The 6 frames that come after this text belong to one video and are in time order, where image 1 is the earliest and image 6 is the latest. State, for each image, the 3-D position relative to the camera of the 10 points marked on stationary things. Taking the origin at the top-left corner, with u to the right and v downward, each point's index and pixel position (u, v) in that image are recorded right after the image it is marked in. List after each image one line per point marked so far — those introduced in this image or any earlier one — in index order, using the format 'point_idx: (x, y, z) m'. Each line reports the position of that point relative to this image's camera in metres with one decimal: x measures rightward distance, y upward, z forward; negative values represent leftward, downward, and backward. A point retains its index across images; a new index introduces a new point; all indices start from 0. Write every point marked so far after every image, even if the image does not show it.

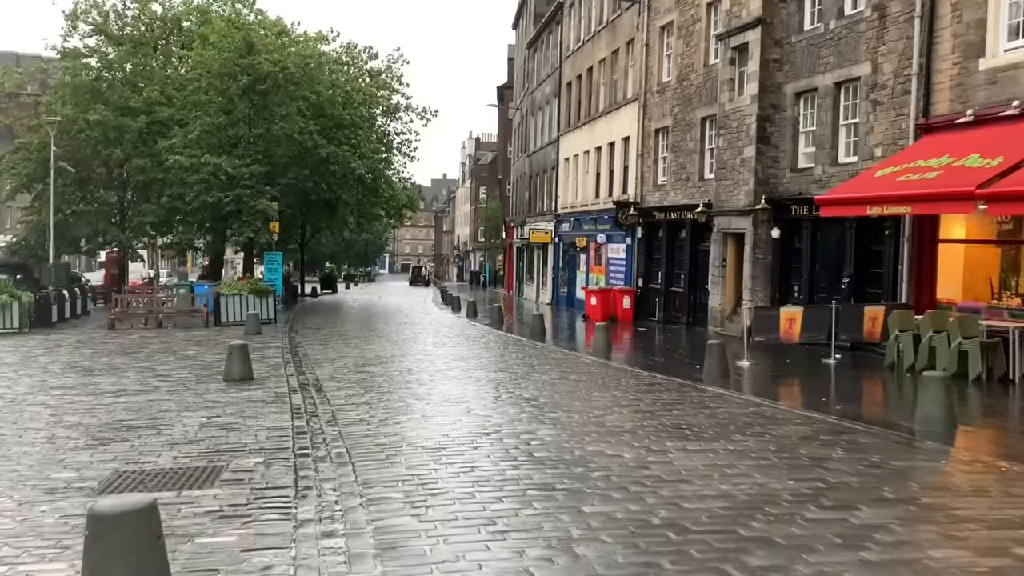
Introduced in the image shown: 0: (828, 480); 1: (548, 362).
0: (+2.4, -1.4, +6.4) m
1: (+0.7, -1.3, +15.0) m
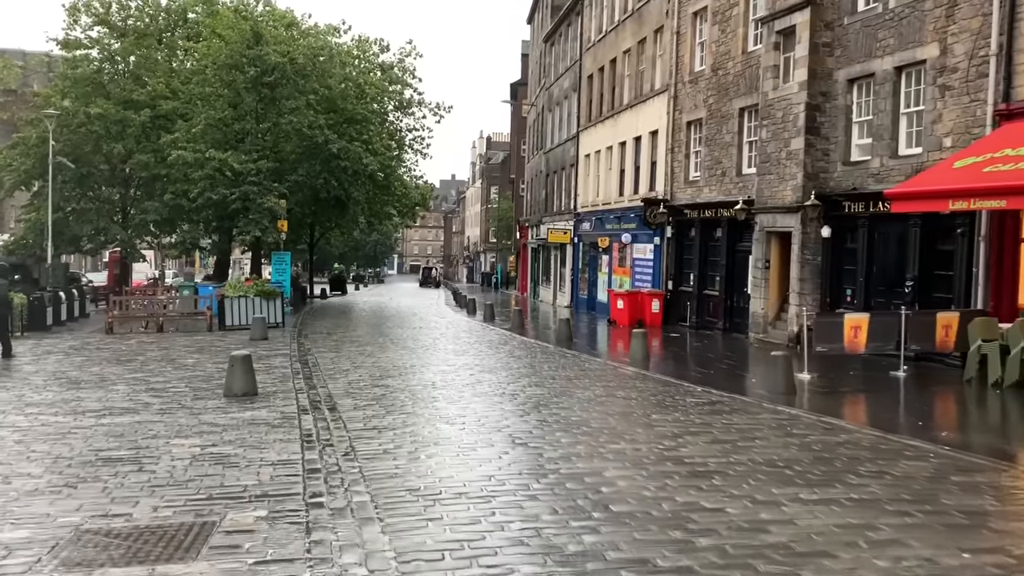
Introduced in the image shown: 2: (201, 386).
0: (+2.8, -1.5, +4.8) m
1: (+1.2, -1.4, +13.5) m
2: (-4.3, -1.4, +11.8) m
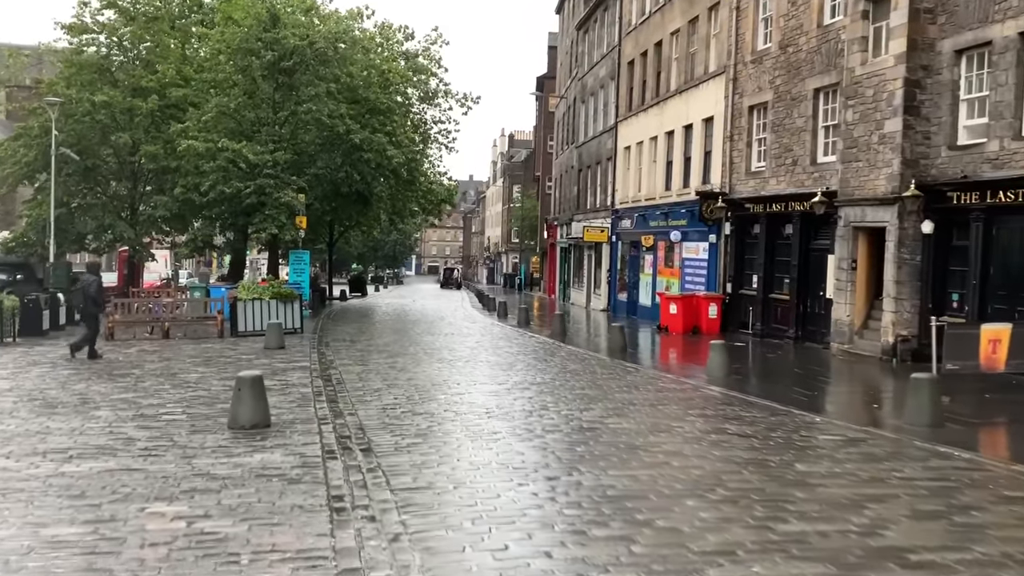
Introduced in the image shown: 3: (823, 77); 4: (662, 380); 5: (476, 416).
0: (+3.5, -1.5, +2.5) m
1: (+2.0, -1.4, +11.1) m
2: (-3.4, -1.4, +9.6) m
3: (+6.9, +4.7, +19.0) m
4: (+2.3, -1.4, +13.1) m
5: (-0.4, -1.4, +9.2) m
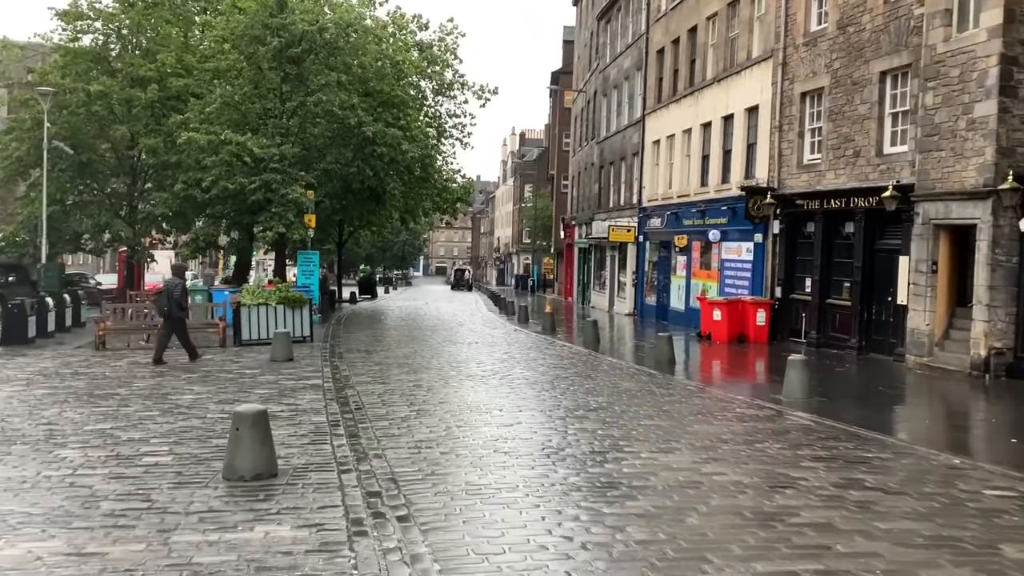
0: (+4.1, -1.6, +0.5) m
1: (+2.7, -1.5, +9.2) m
2: (-2.9, -1.5, +7.7) m
3: (+7.6, +4.6, +17.0) m
4: (+2.9, -1.5, +11.2) m
5: (+0.2, -1.5, +7.3) m
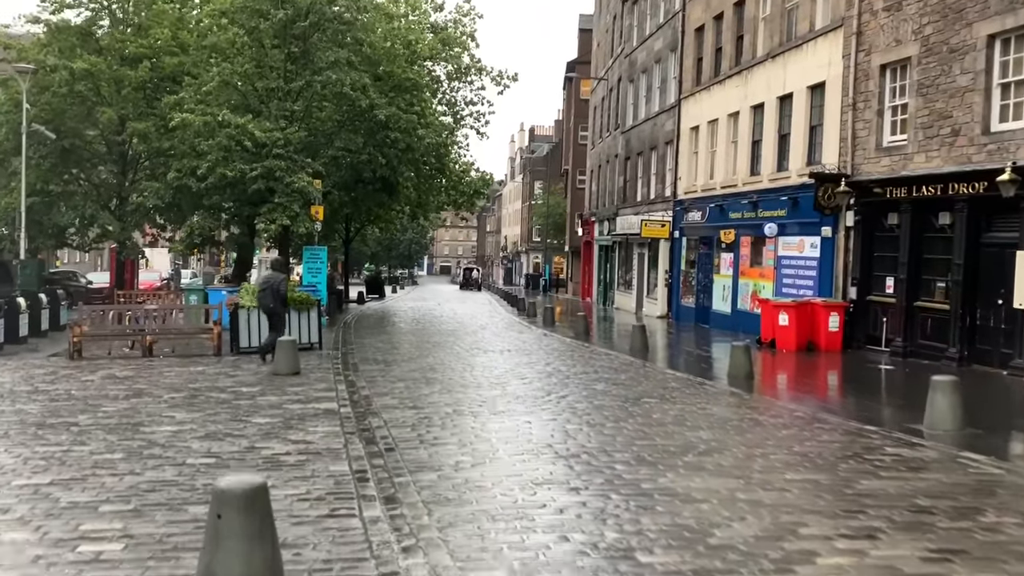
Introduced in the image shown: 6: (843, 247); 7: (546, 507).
0: (+4.8, -1.6, -2.1) m
1: (+3.4, -1.5, +6.7) m
2: (-2.1, -1.5, +5.1) m
3: (+8.3, +4.6, +14.5) m
4: (+3.7, -1.5, +8.6) m
5: (+0.9, -1.5, +4.7) m
6: (+7.2, +0.9, +18.5) m
7: (+0.2, -1.5, +5.7) m
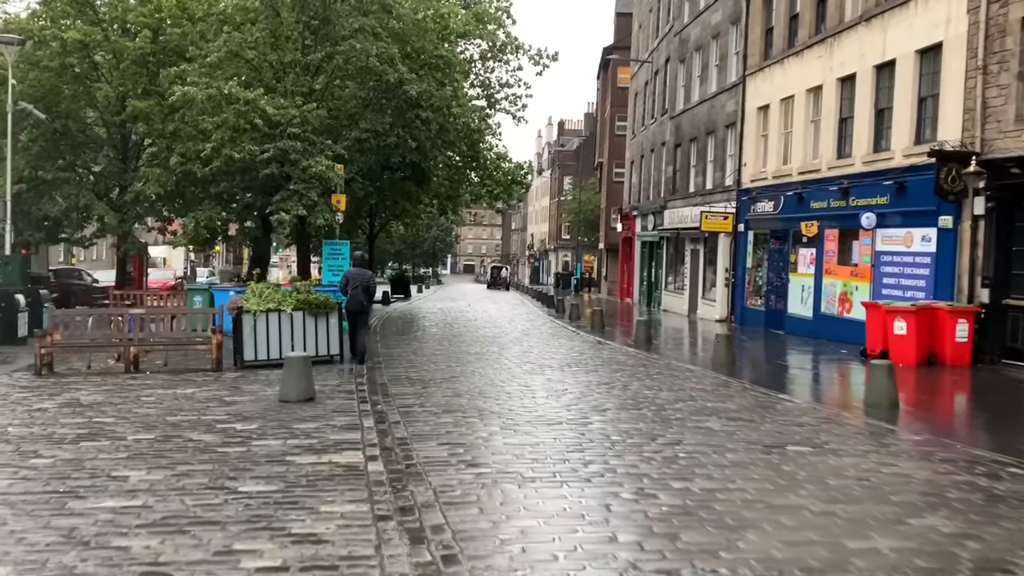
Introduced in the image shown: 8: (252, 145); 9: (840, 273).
0: (+5.3, -1.7, -5.2) m
1: (+4.1, -1.6, +3.6) m
2: (-1.4, -1.5, +2.2) m
3: (+9.3, +4.5, +11.2) m
4: (+4.4, -1.6, +5.5) m
5: (+1.6, -1.5, +1.7) m
6: (+8.2, +0.9, +15.3) m
7: (+0.9, -1.5, +2.7) m
8: (-6.0, +3.2, +19.6) m
9: (+7.5, +0.3, +19.5) m
